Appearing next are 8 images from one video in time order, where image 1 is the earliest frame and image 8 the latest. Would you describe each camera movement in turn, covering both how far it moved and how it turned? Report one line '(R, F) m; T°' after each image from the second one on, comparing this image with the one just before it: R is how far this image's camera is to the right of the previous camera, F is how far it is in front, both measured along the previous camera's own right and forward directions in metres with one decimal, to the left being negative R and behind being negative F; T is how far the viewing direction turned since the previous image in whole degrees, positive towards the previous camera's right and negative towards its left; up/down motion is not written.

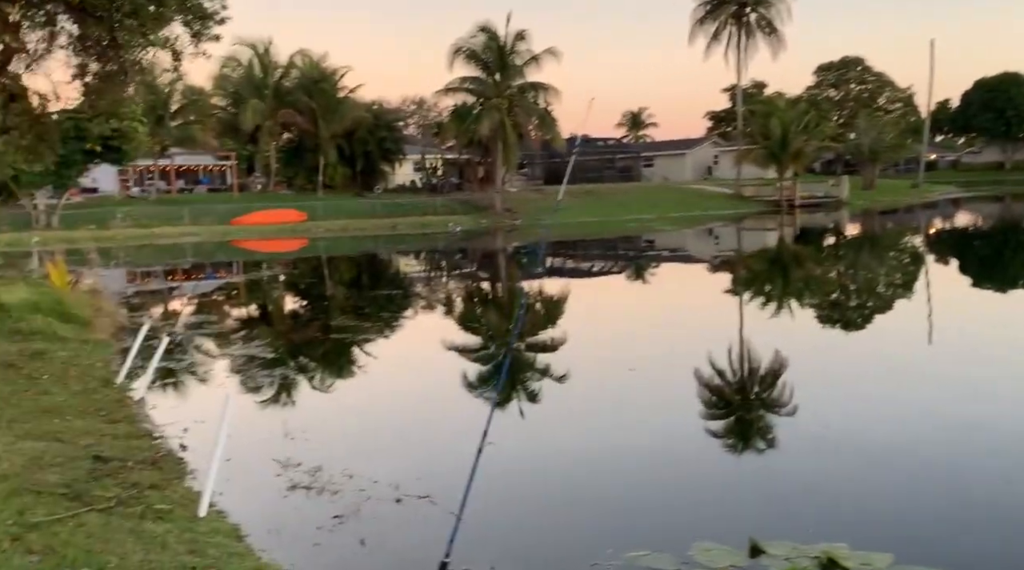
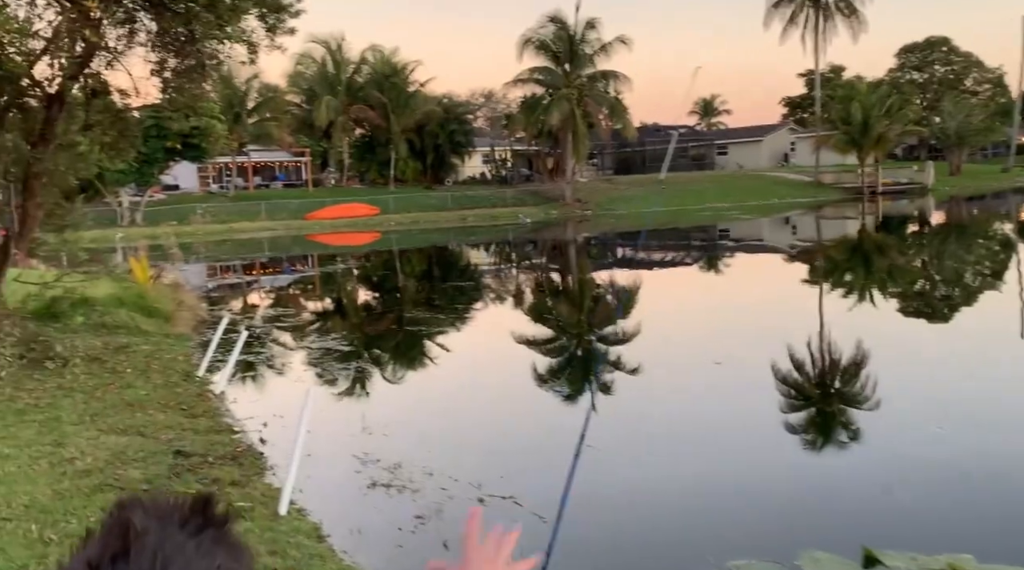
(0.0, +0.1) m; -4°
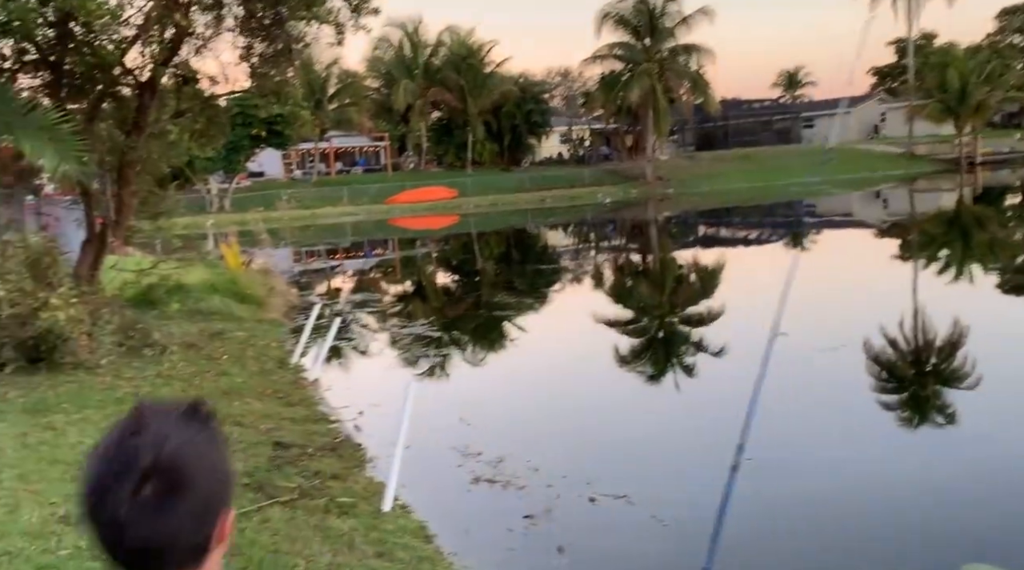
(-0.1, +0.2) m; -4°
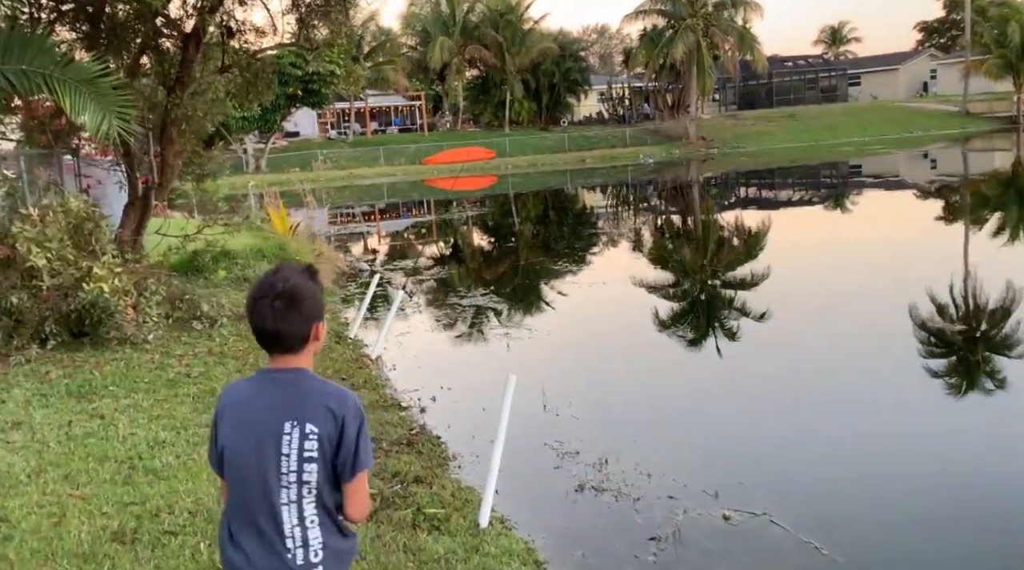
(-0.2, +0.5) m; -2°
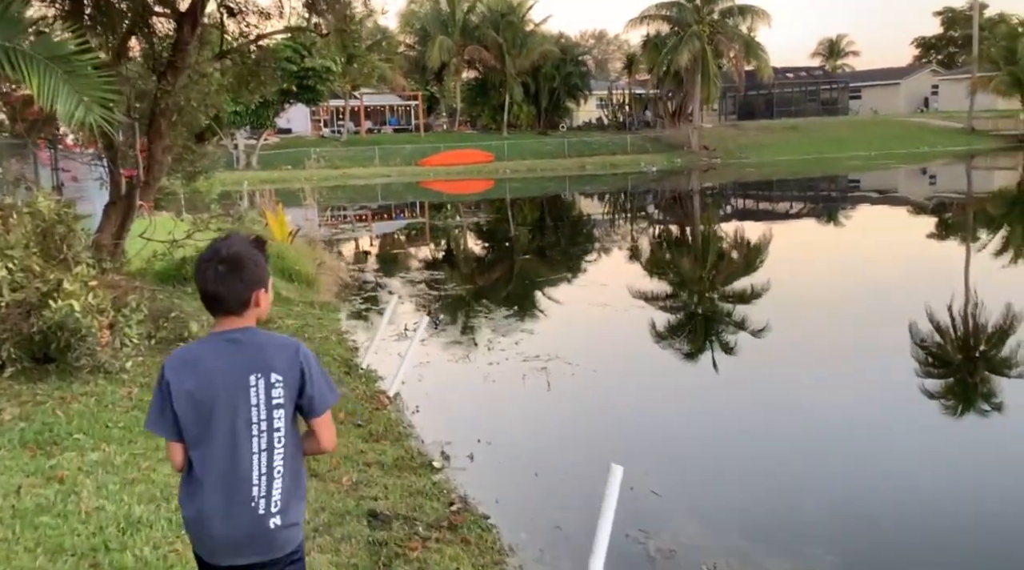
(-0.2, +0.8) m; +1°
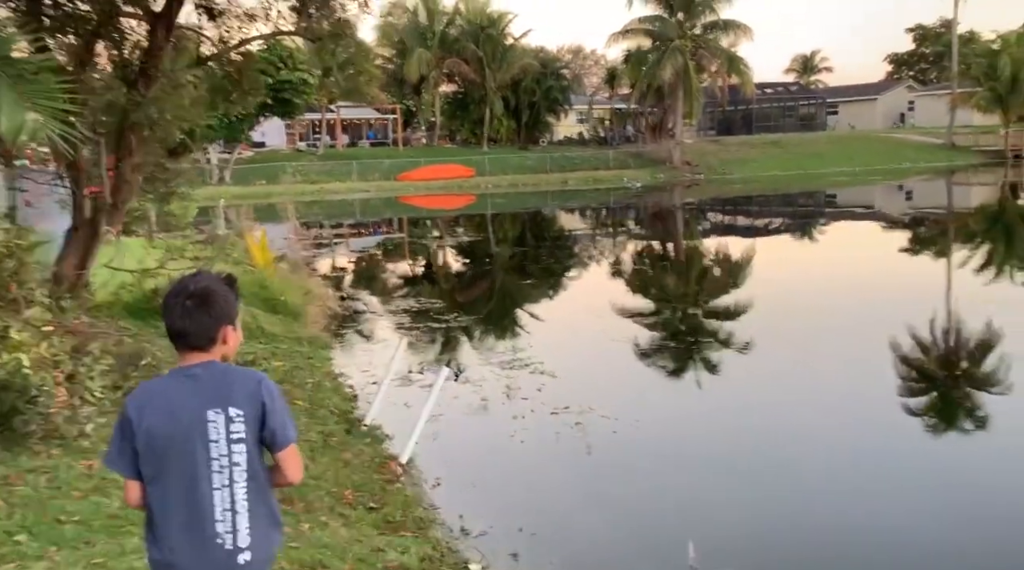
(-0.2, +0.7) m; +1°
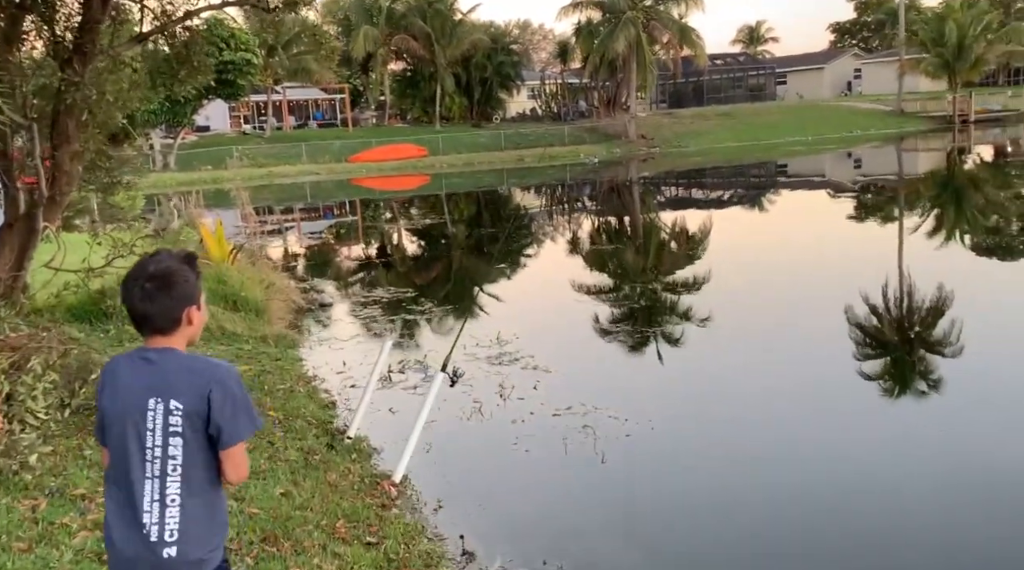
(-0.2, +0.4) m; +3°
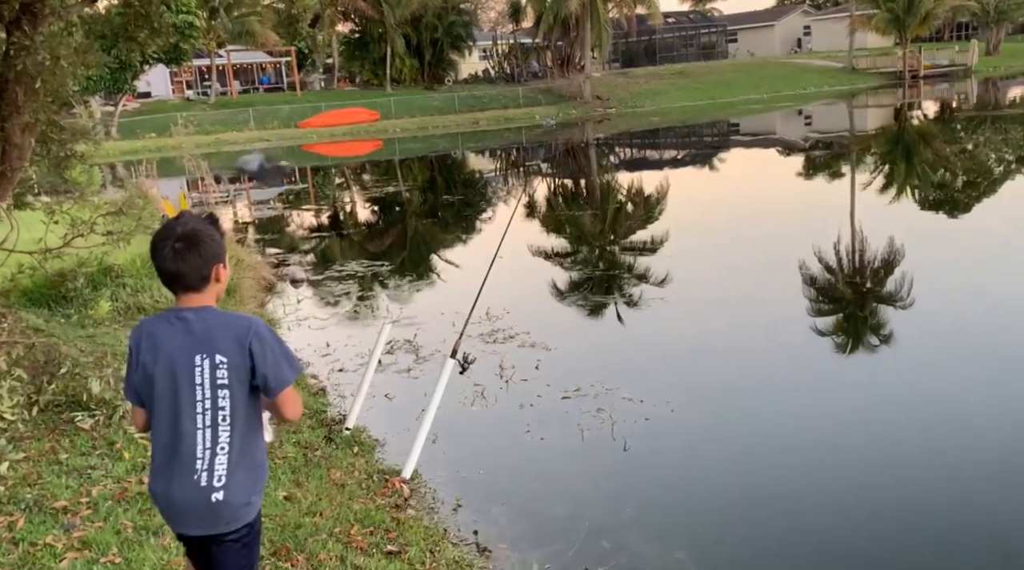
(-0.2, +0.3) m; +3°
